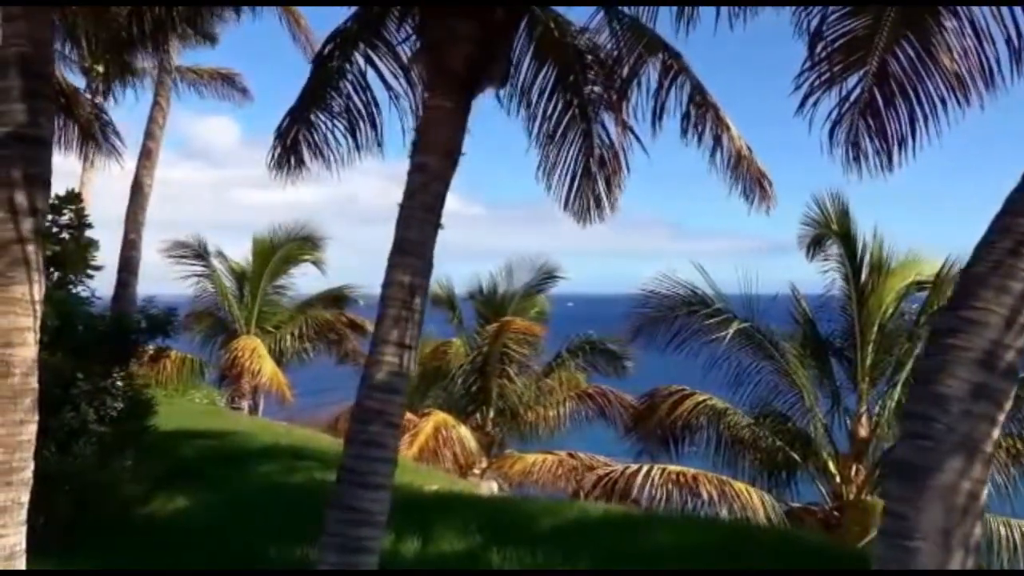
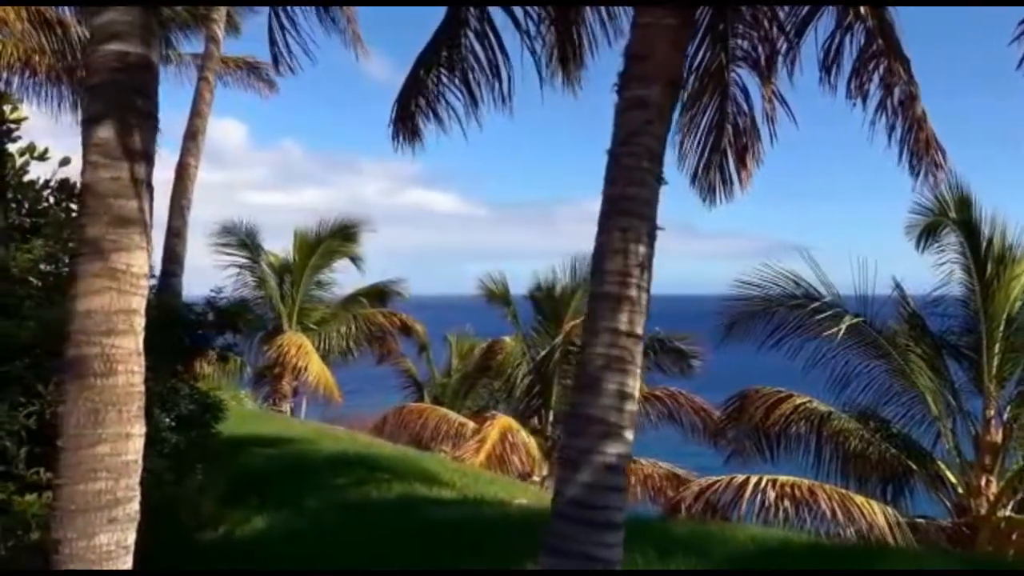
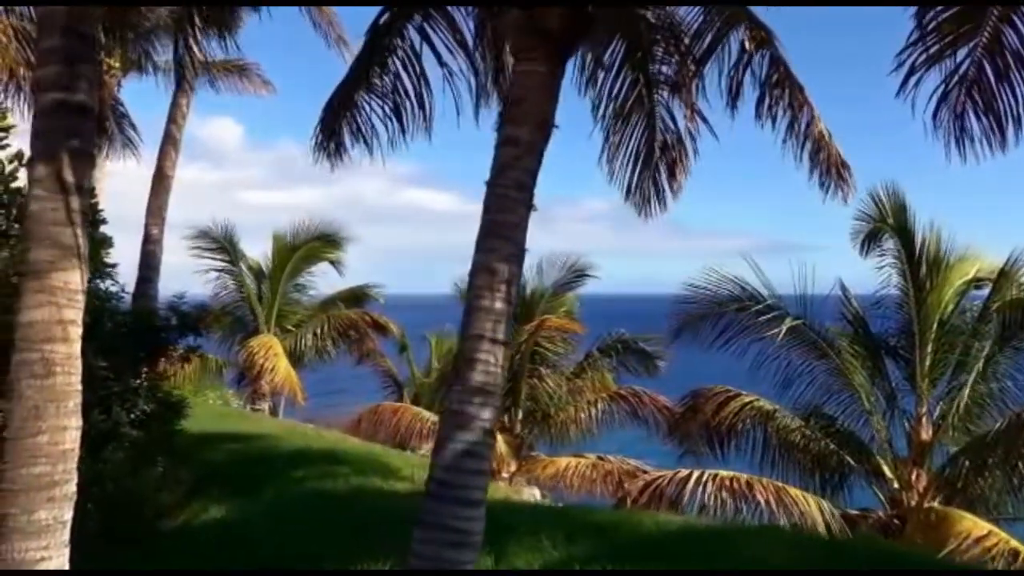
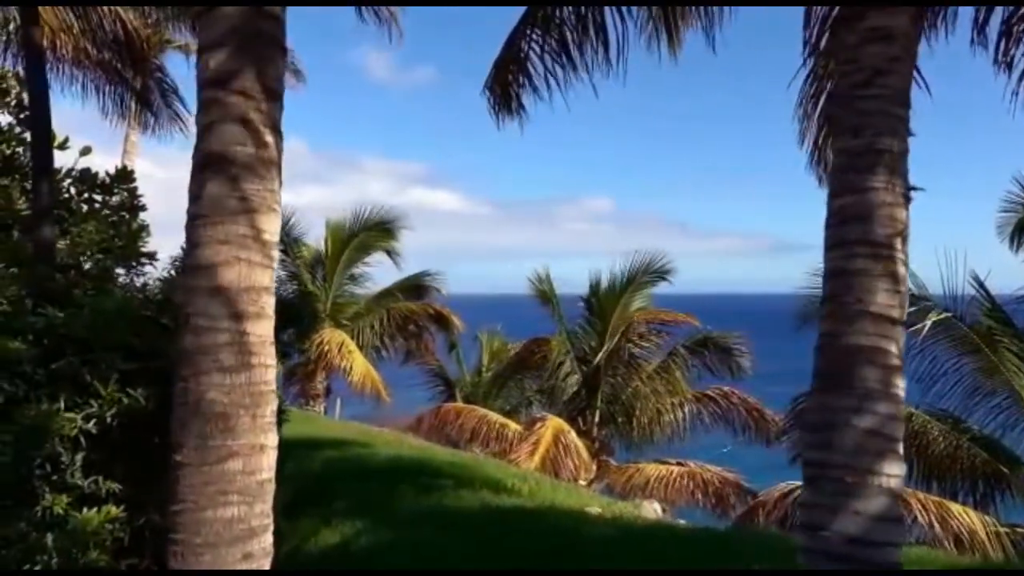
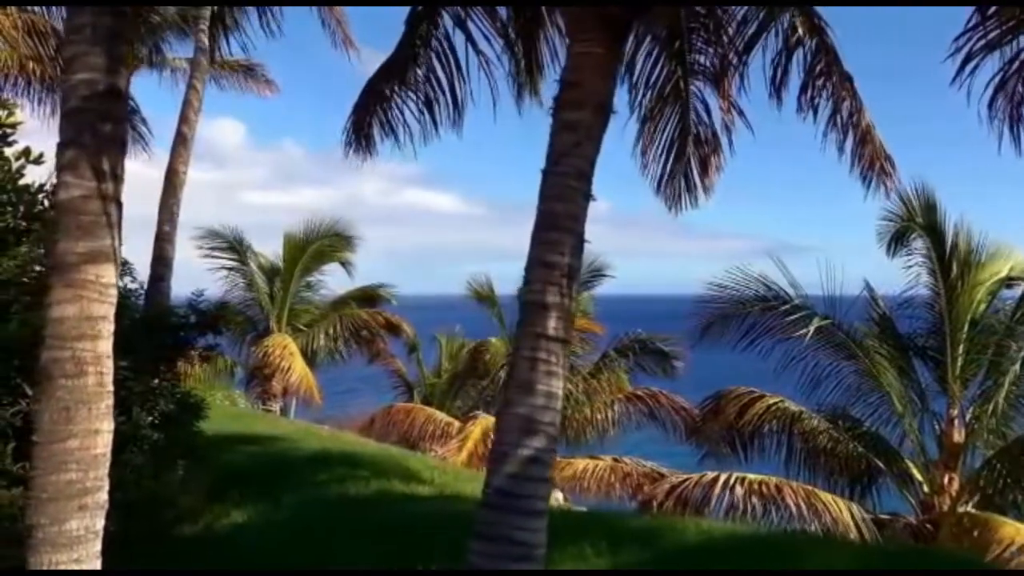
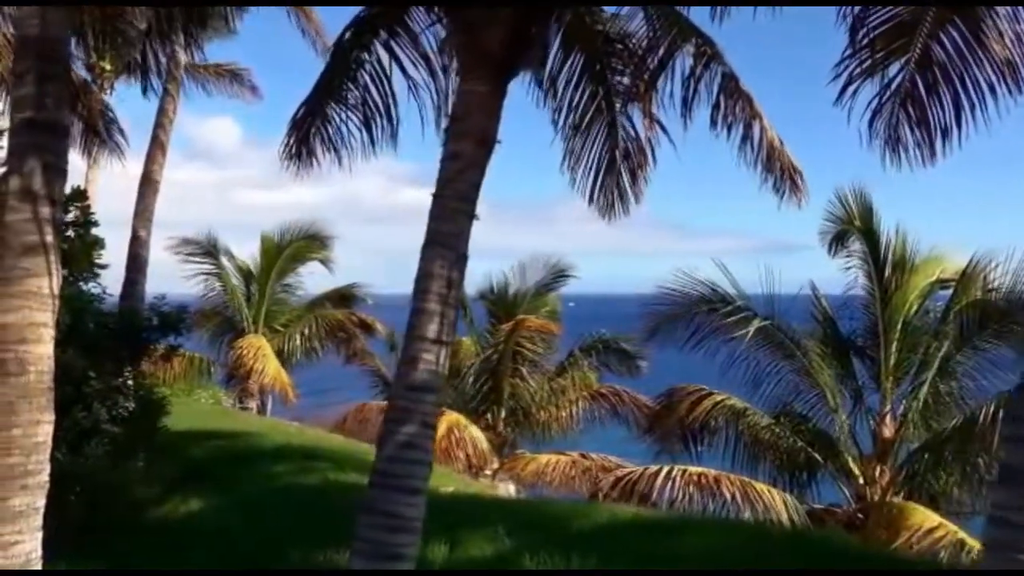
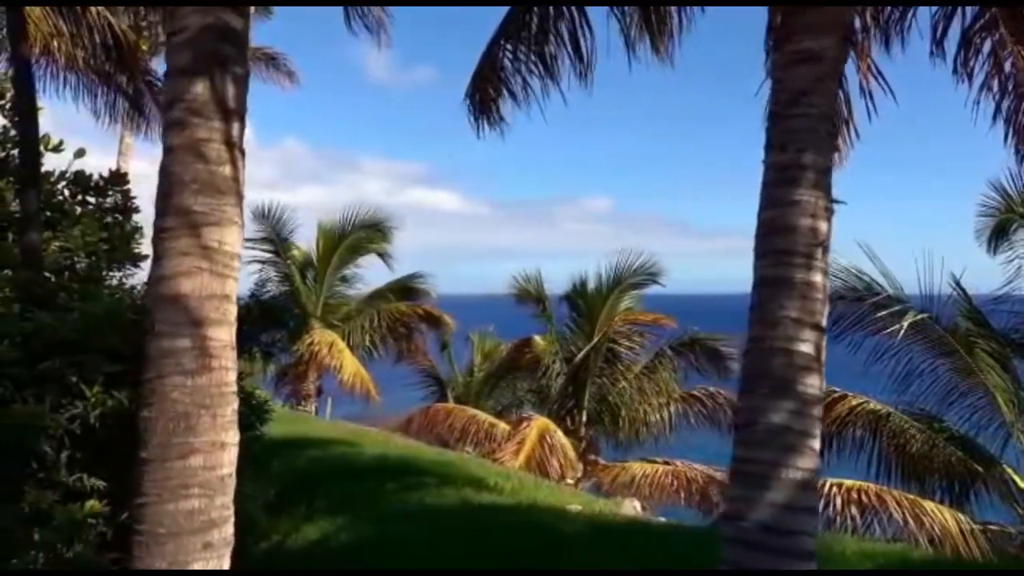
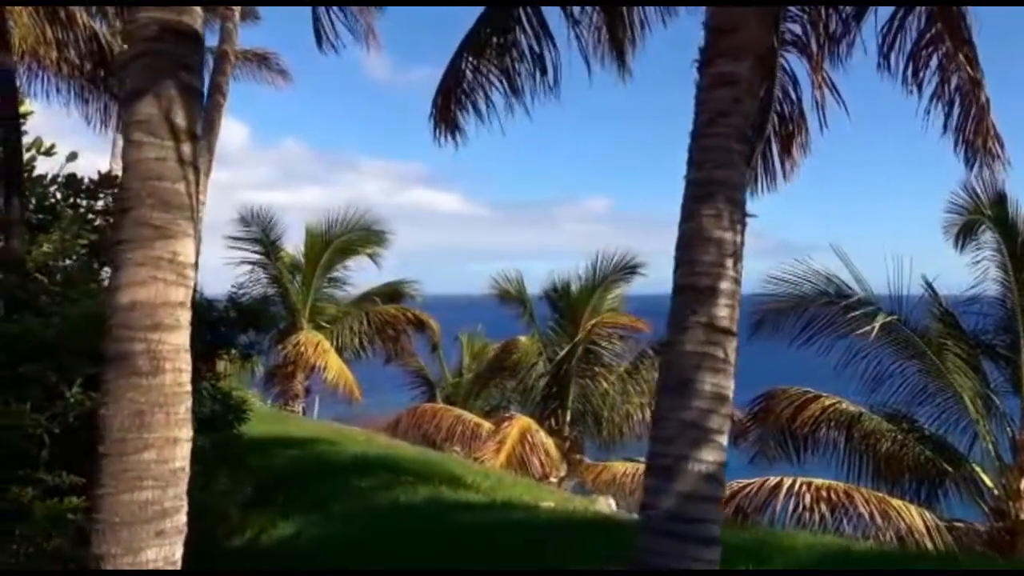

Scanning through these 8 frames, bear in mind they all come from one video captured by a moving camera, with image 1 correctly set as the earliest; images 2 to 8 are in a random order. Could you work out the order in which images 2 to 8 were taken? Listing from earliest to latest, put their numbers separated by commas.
6, 3, 5, 2, 8, 7, 4
